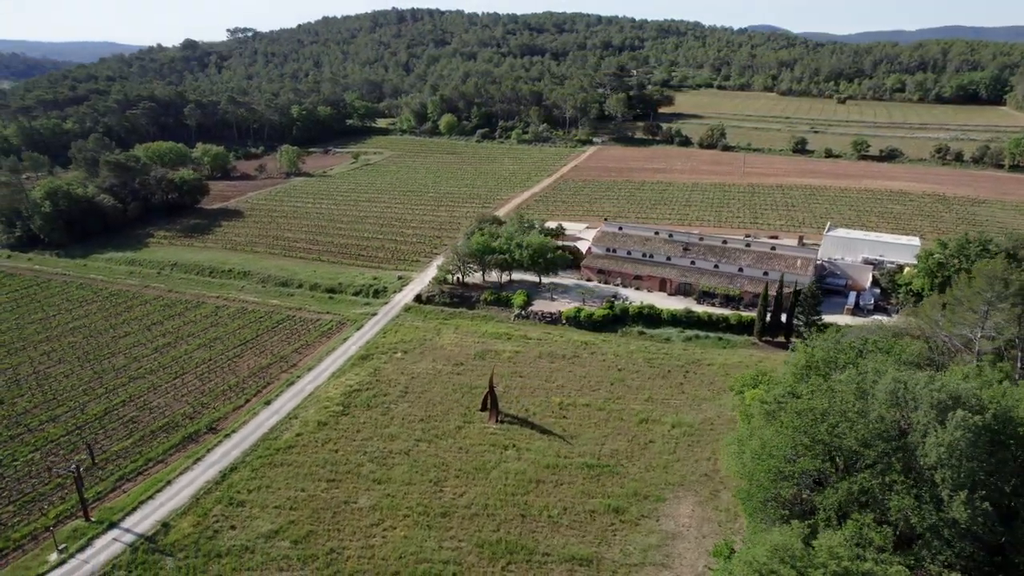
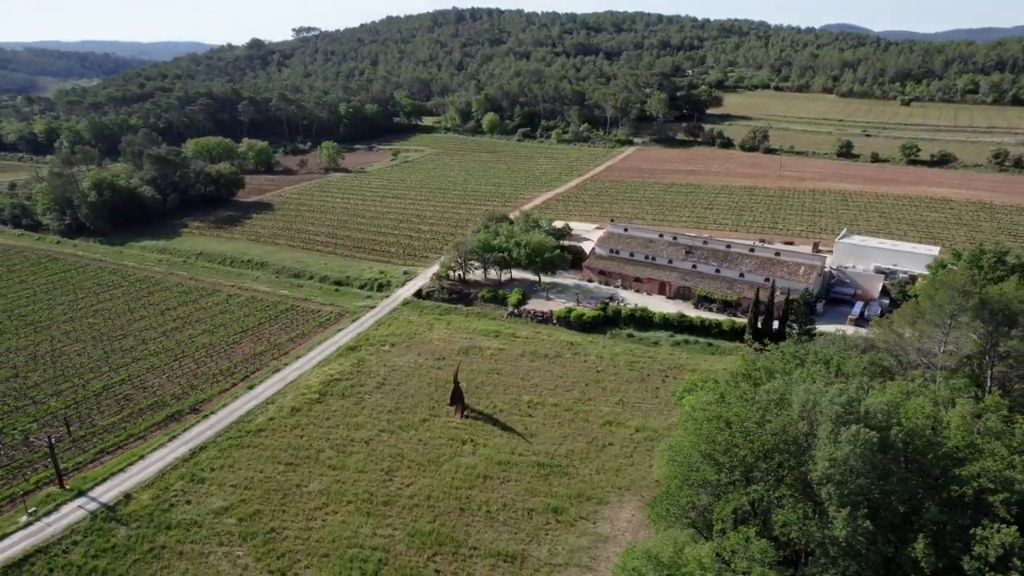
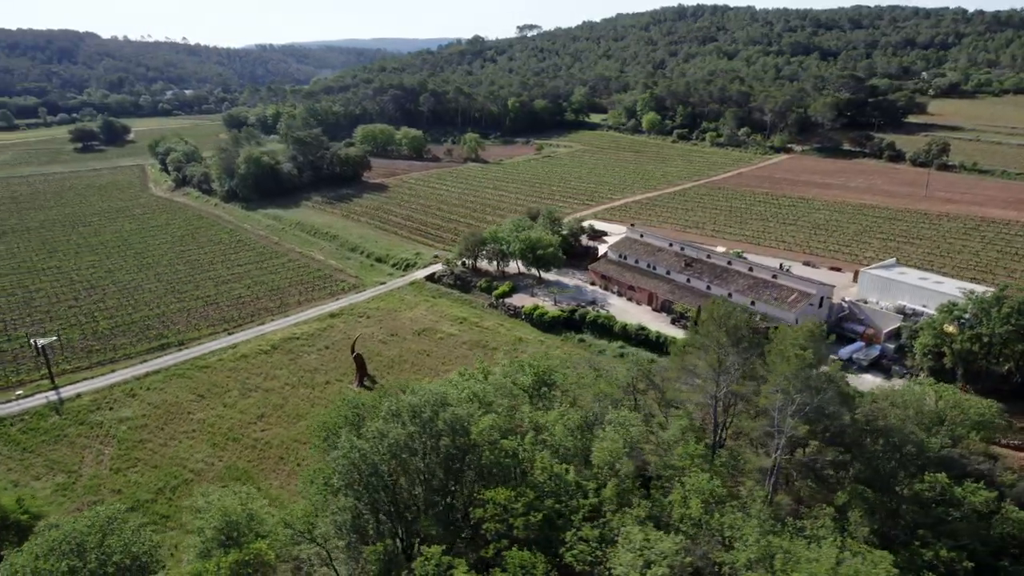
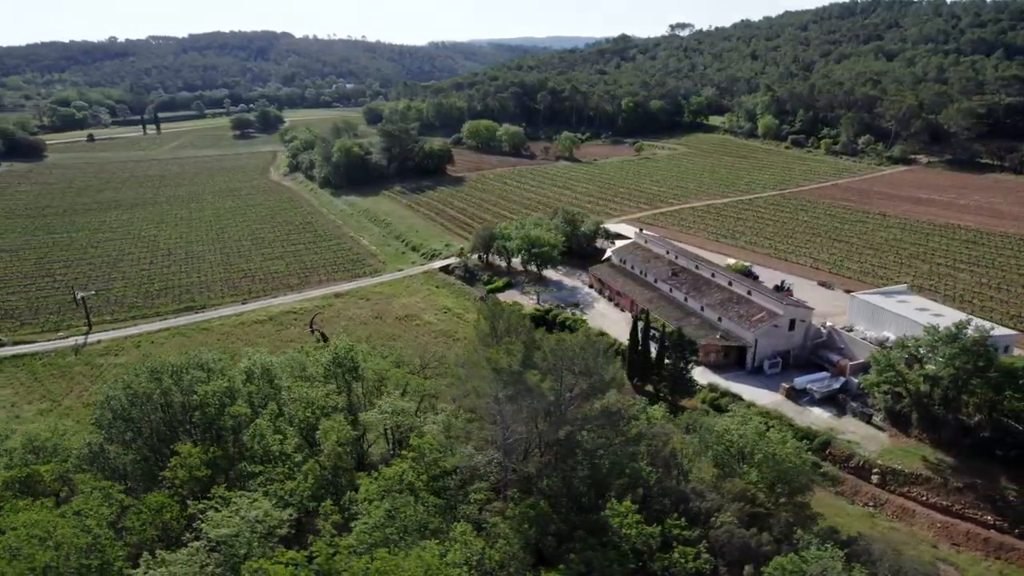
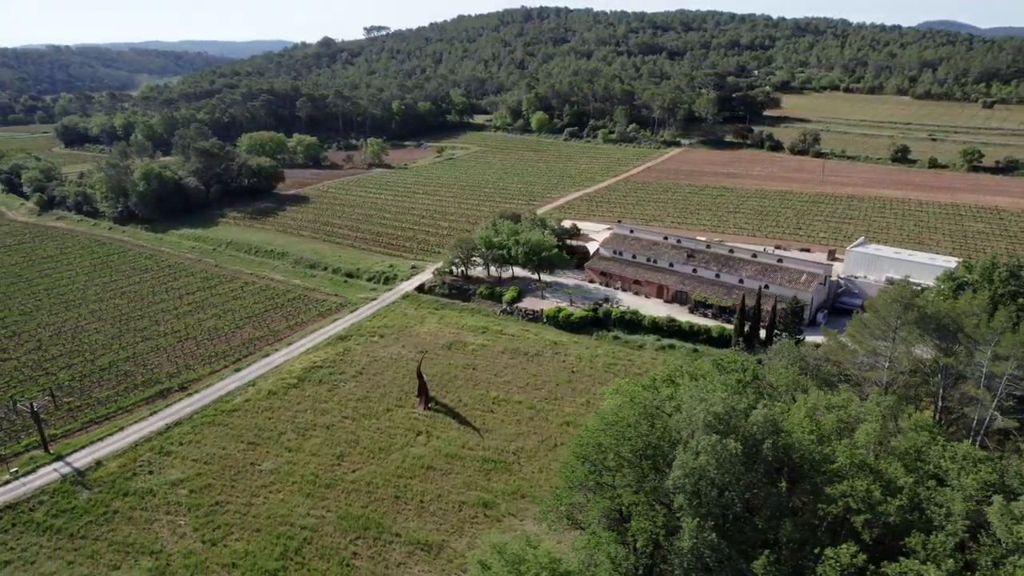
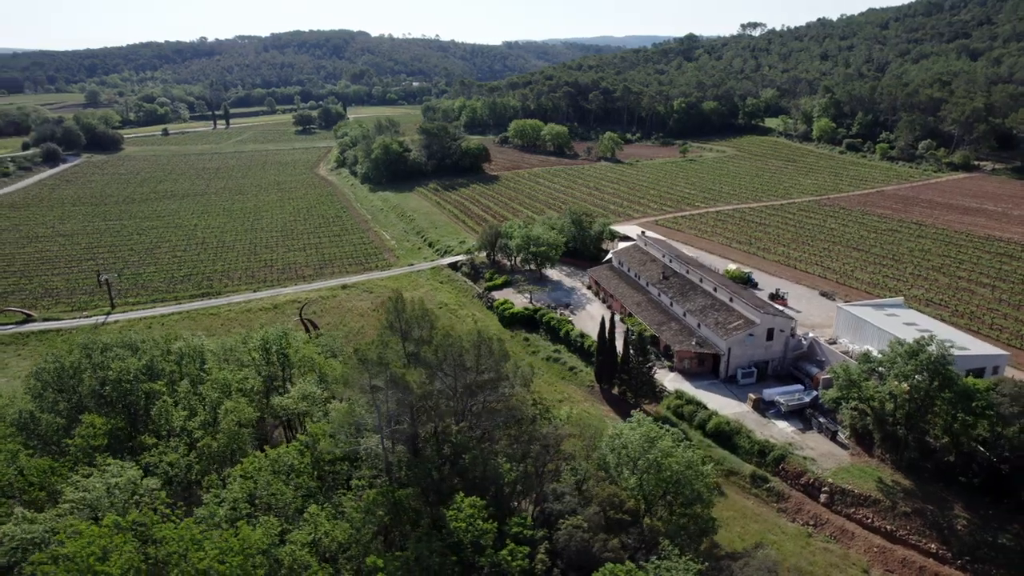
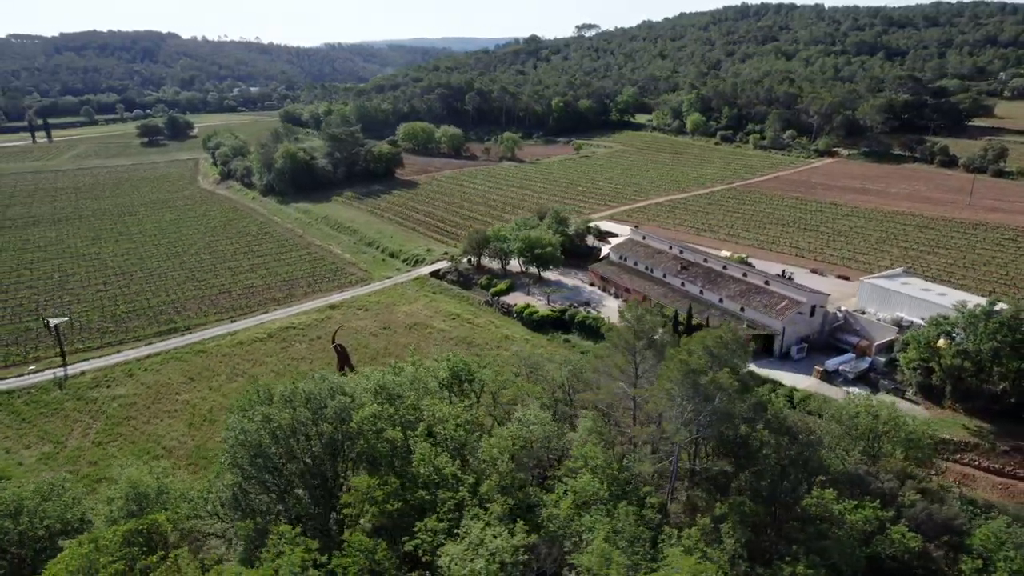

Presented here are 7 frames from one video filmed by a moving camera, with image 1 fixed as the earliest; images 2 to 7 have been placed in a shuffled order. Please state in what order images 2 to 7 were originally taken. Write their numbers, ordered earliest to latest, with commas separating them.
2, 5, 3, 7, 4, 6
